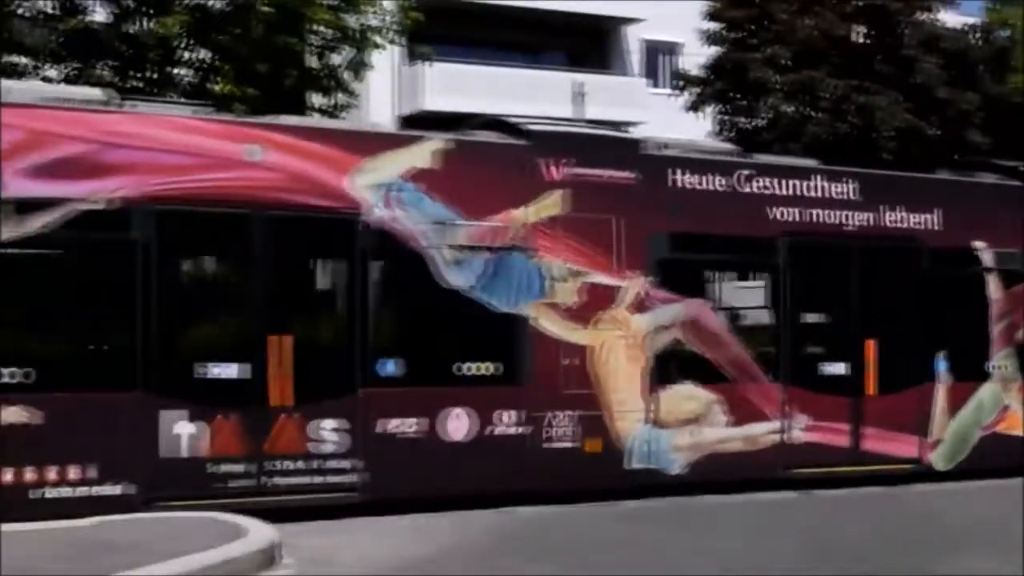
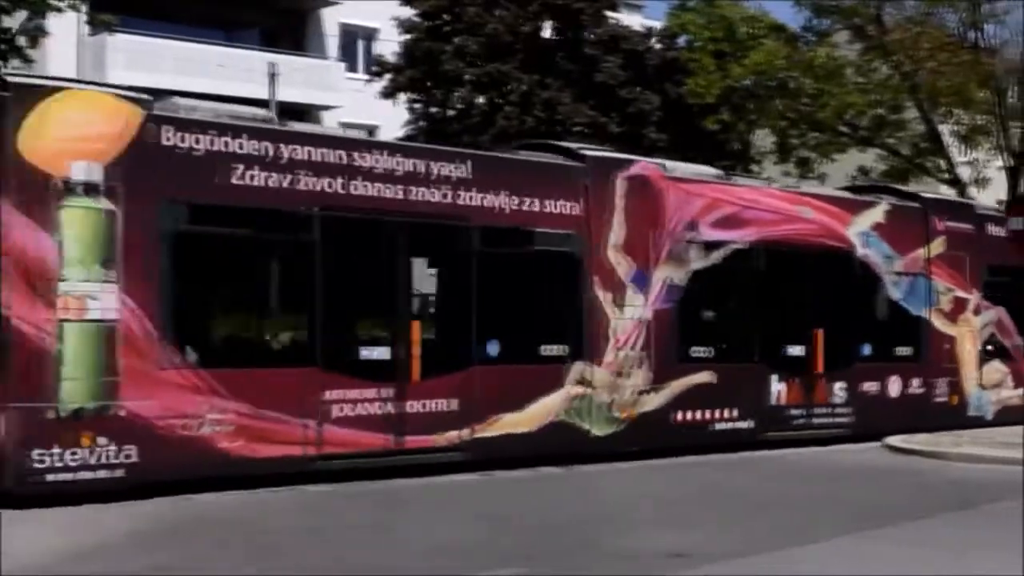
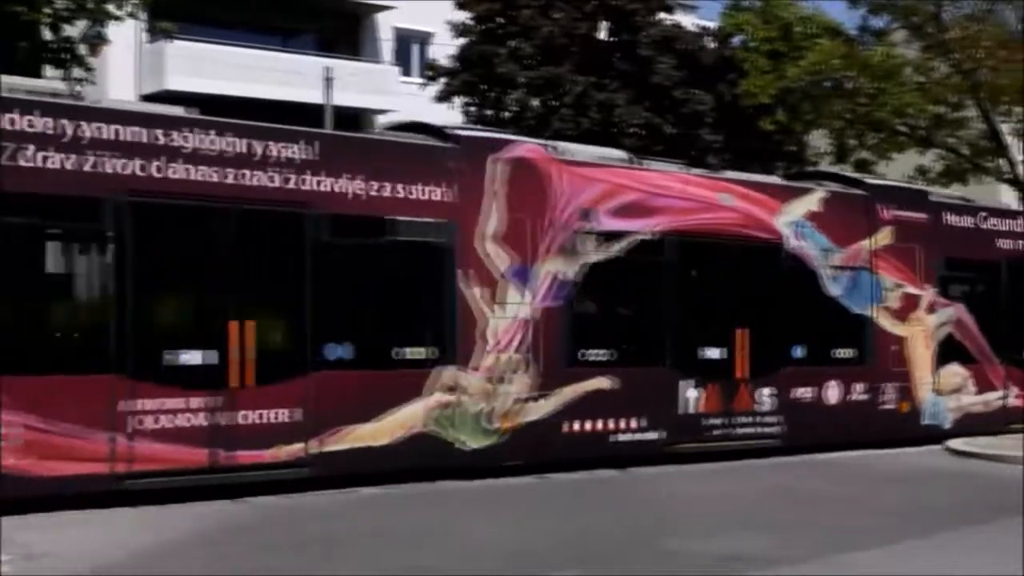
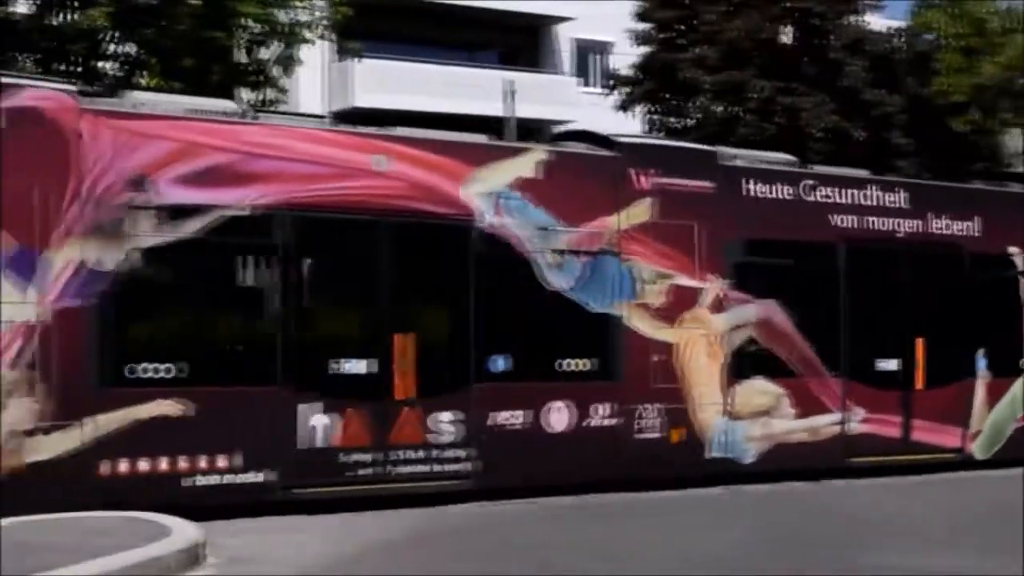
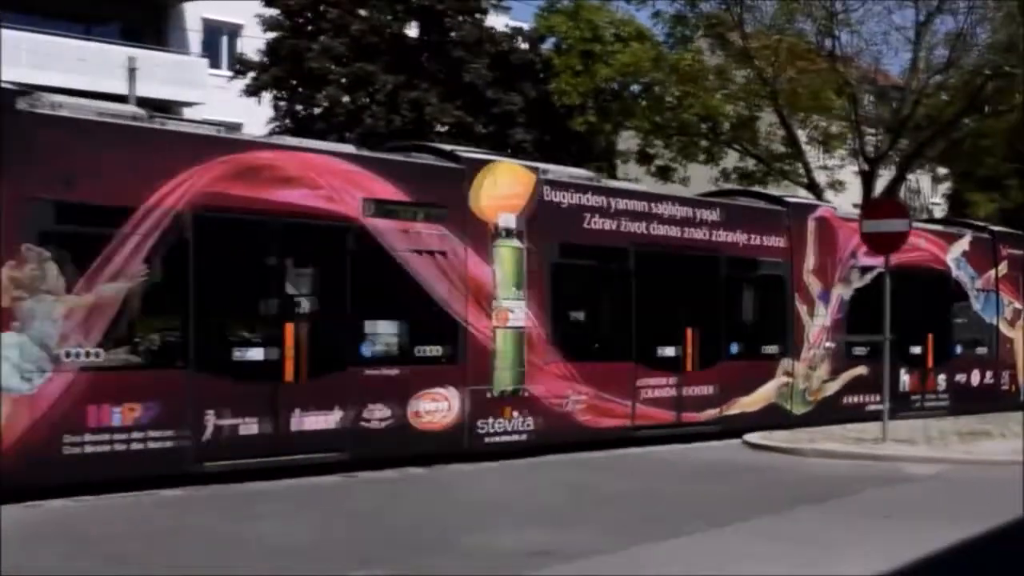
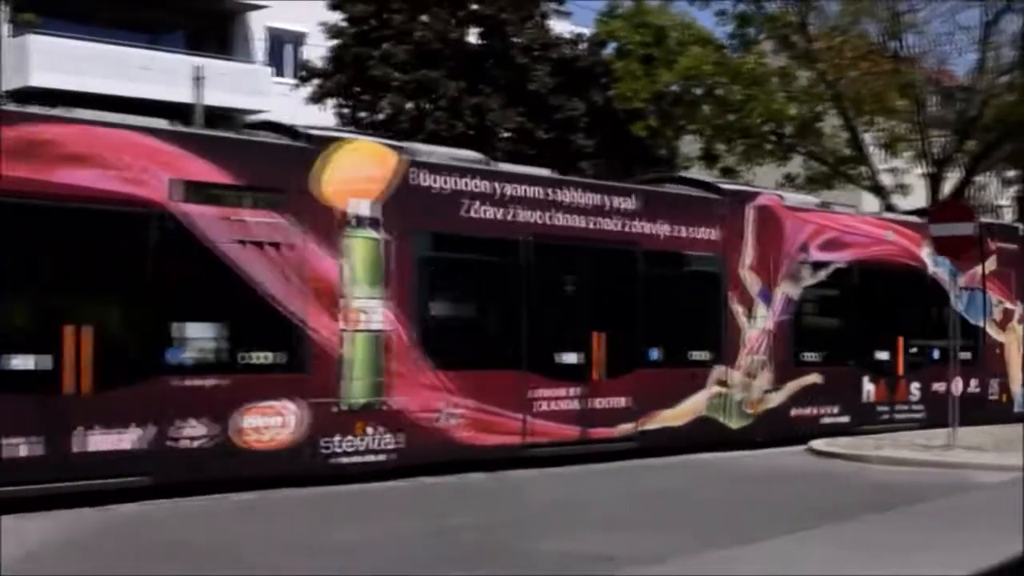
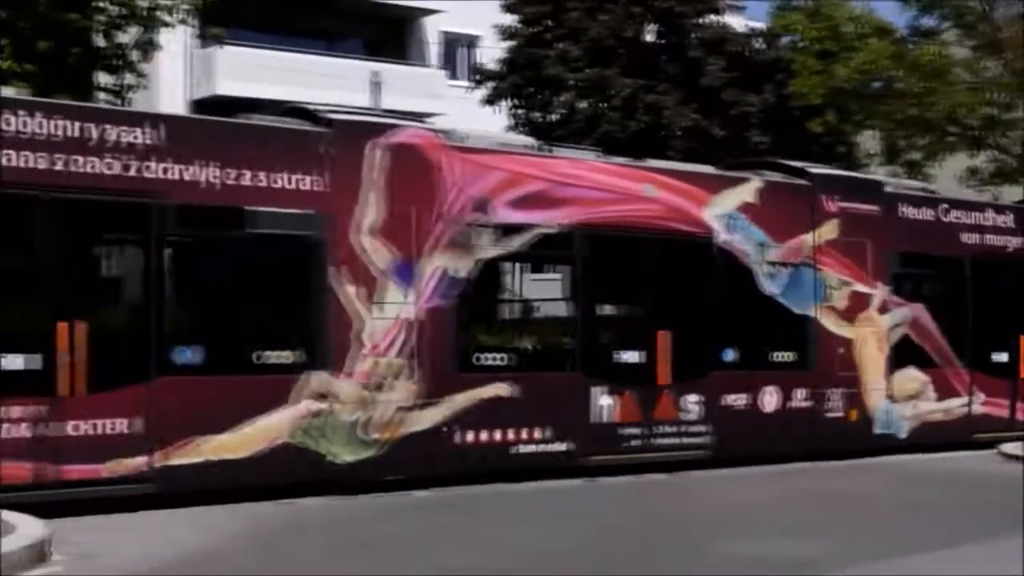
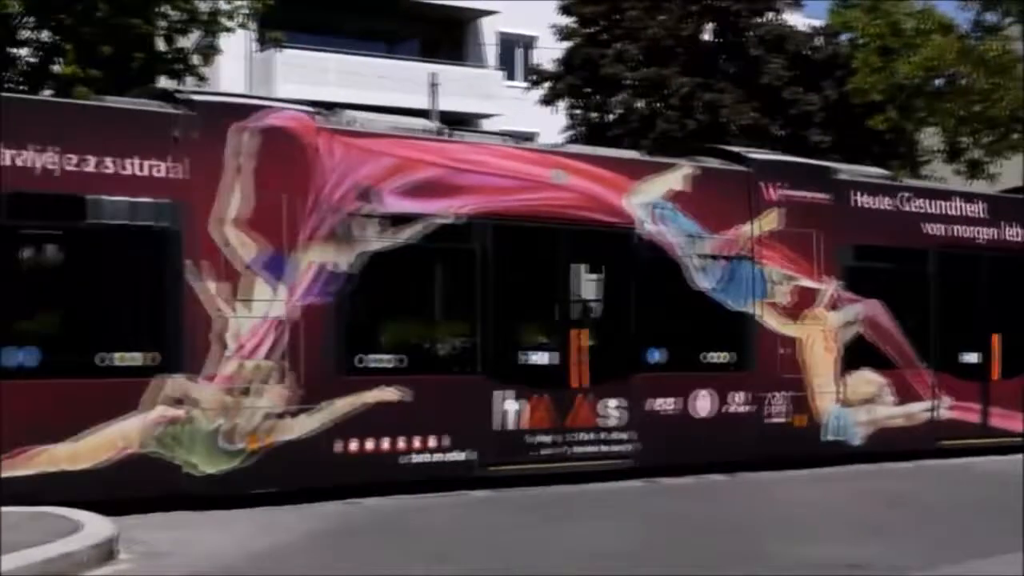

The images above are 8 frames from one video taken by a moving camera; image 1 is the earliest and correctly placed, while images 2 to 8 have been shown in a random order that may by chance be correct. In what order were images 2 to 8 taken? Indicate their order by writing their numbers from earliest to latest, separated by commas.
4, 8, 7, 3, 2, 6, 5
